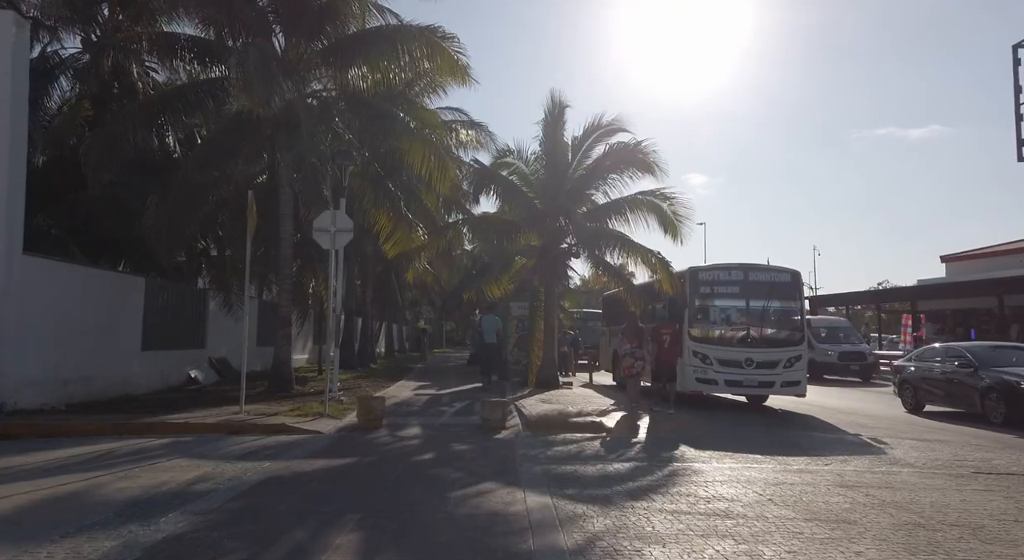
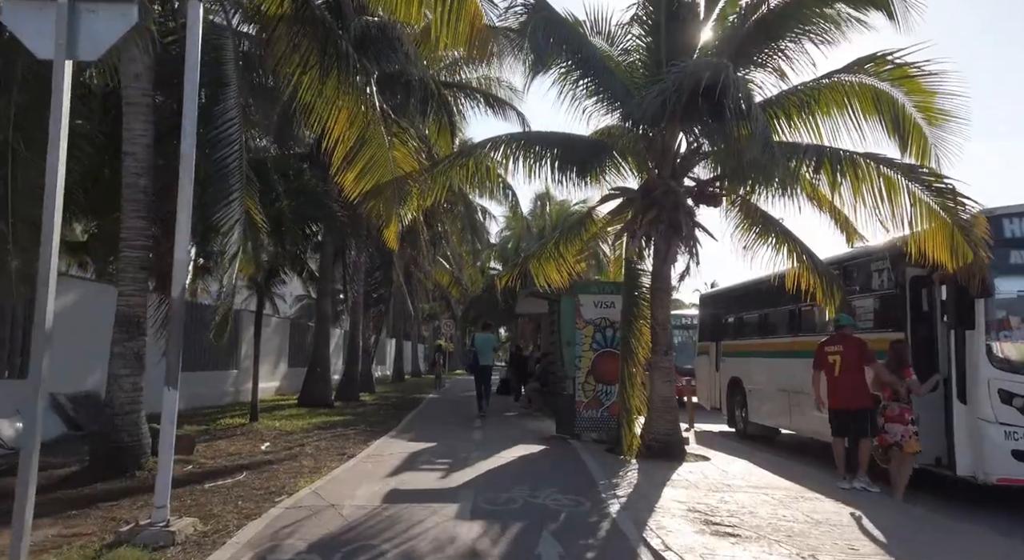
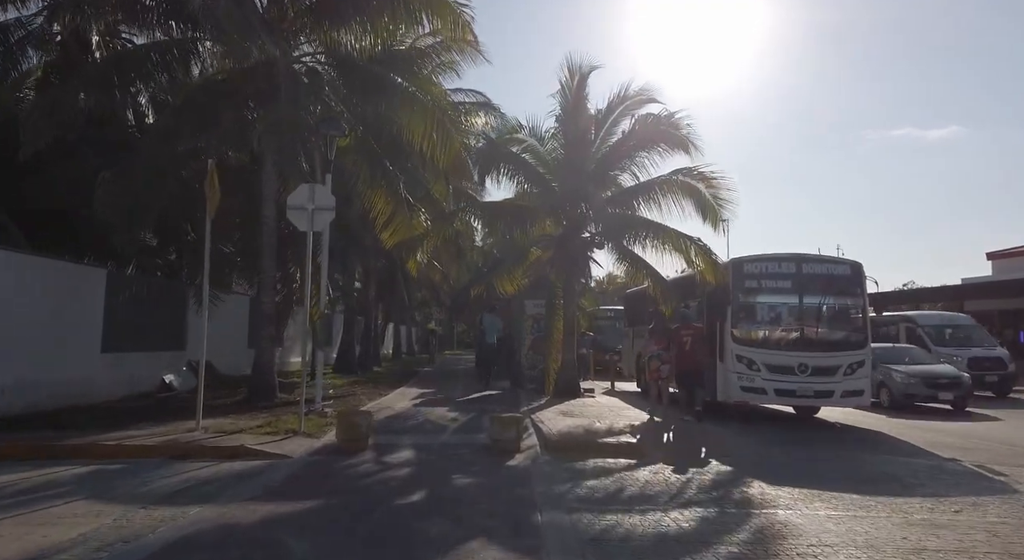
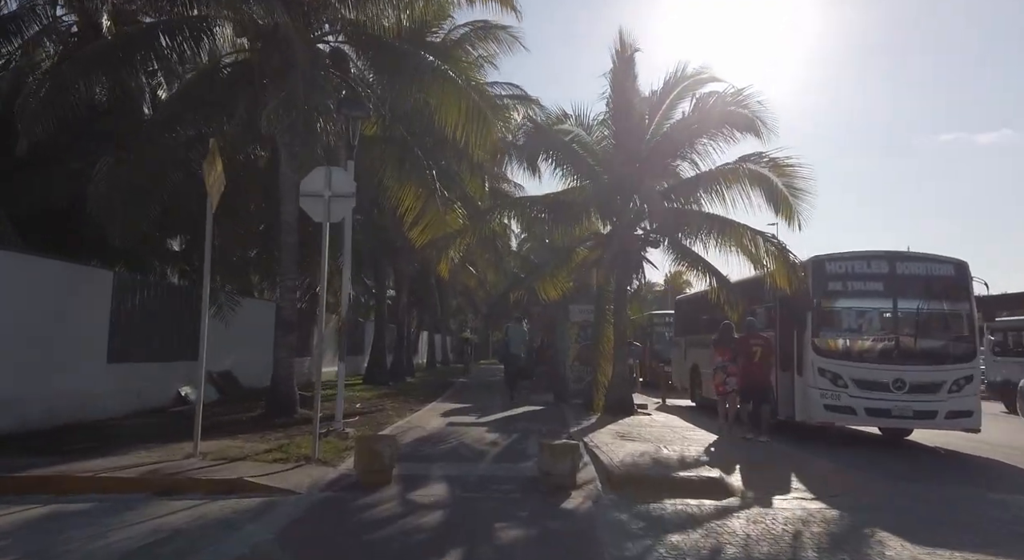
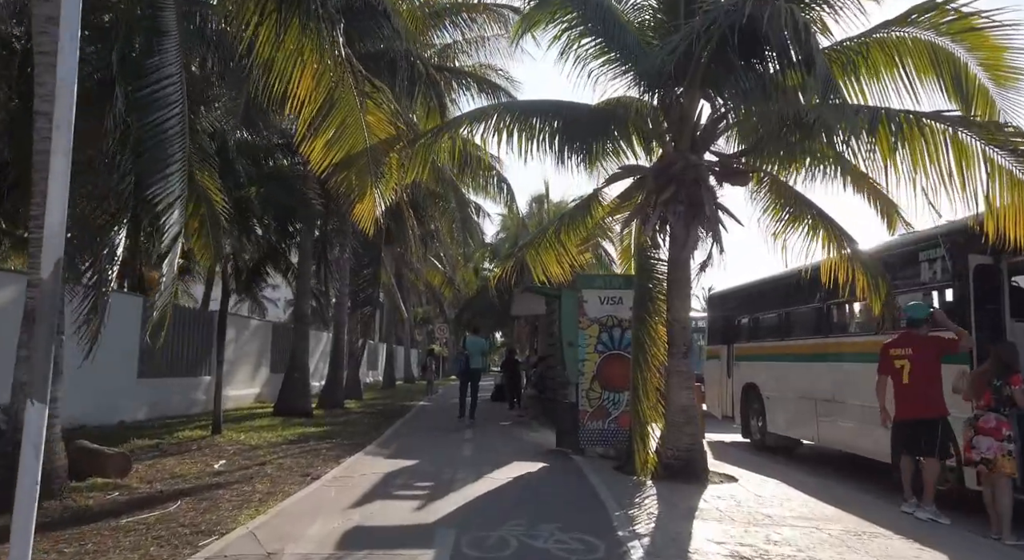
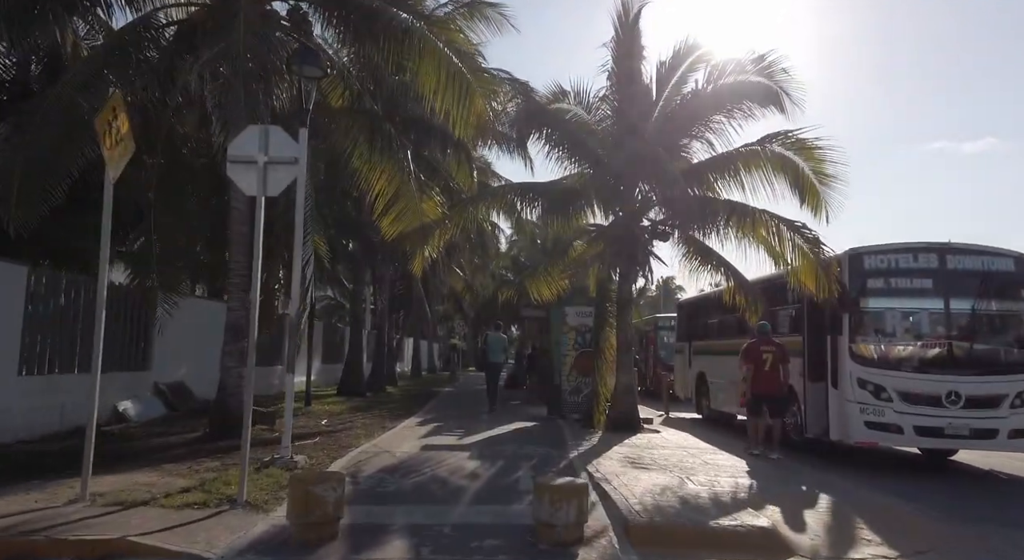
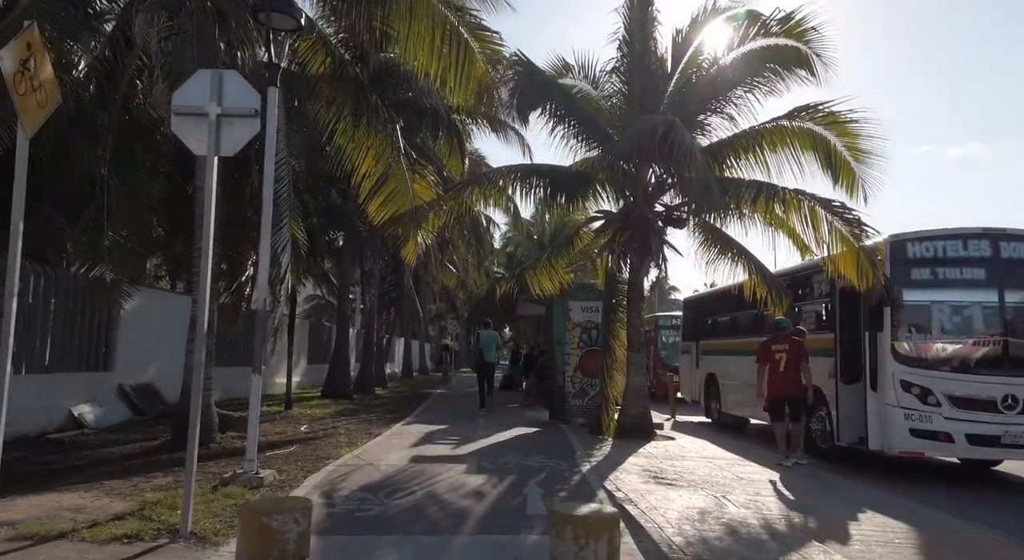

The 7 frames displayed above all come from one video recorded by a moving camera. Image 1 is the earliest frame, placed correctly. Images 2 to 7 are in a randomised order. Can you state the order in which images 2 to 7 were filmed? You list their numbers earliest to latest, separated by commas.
3, 4, 6, 7, 2, 5
